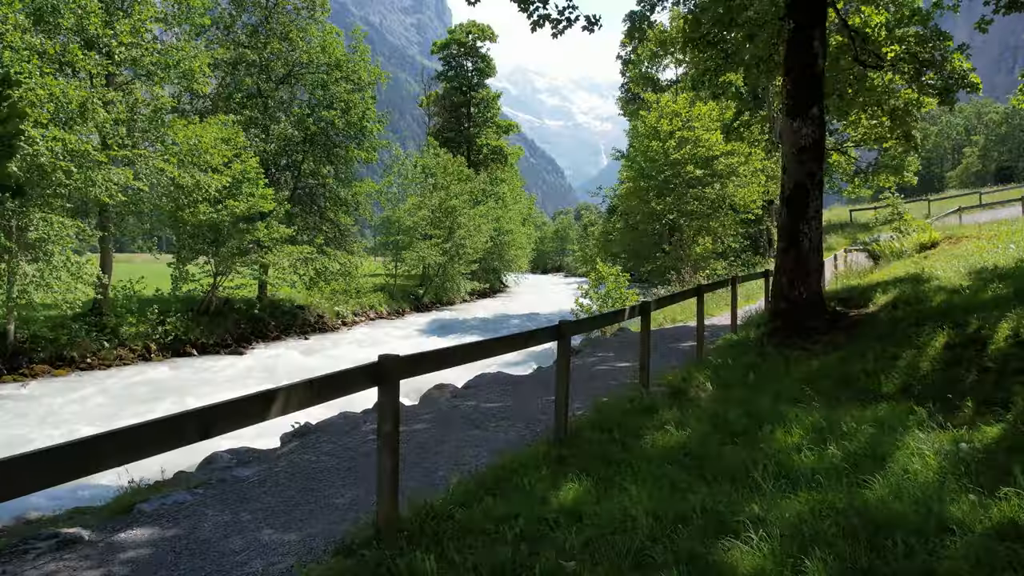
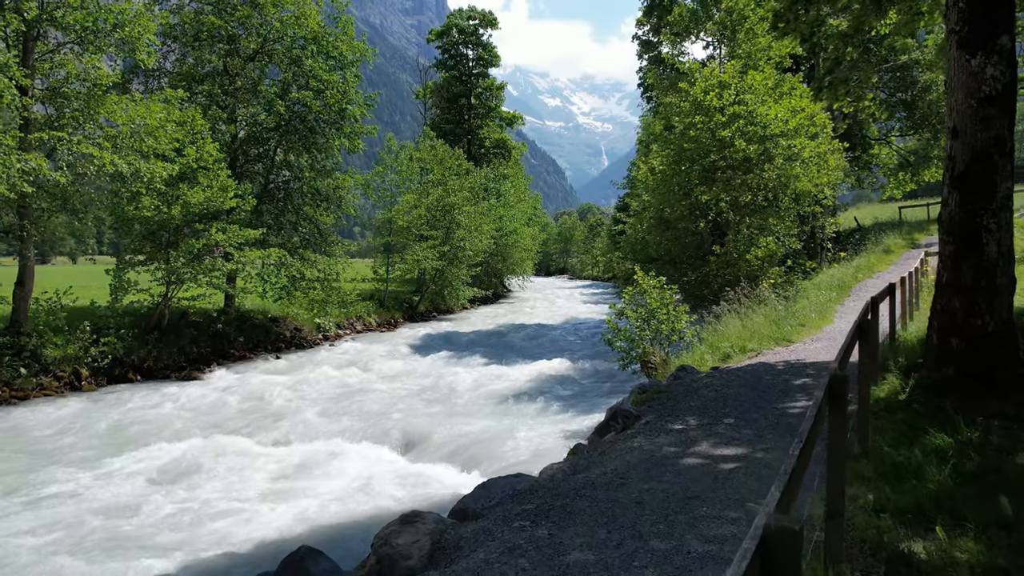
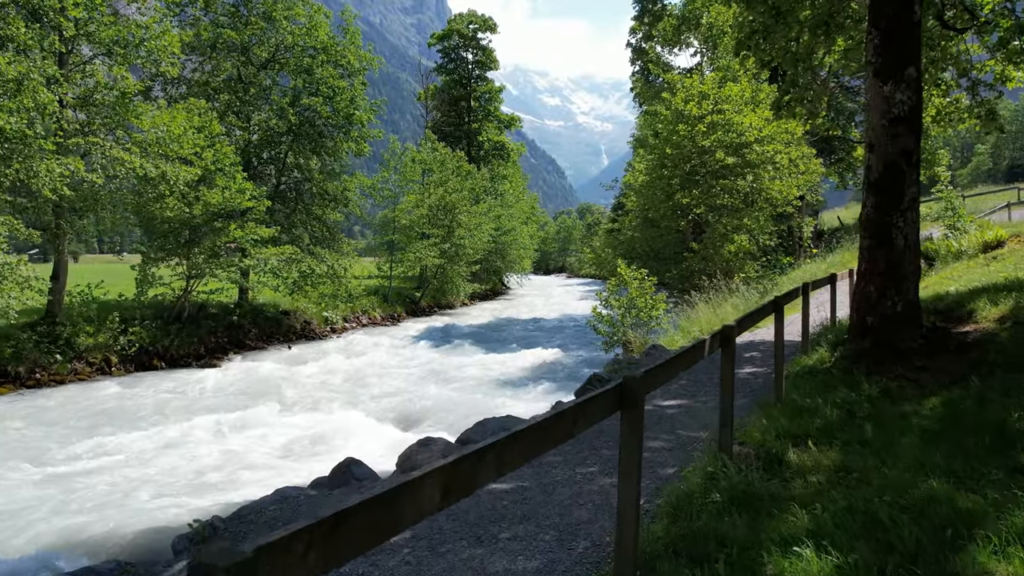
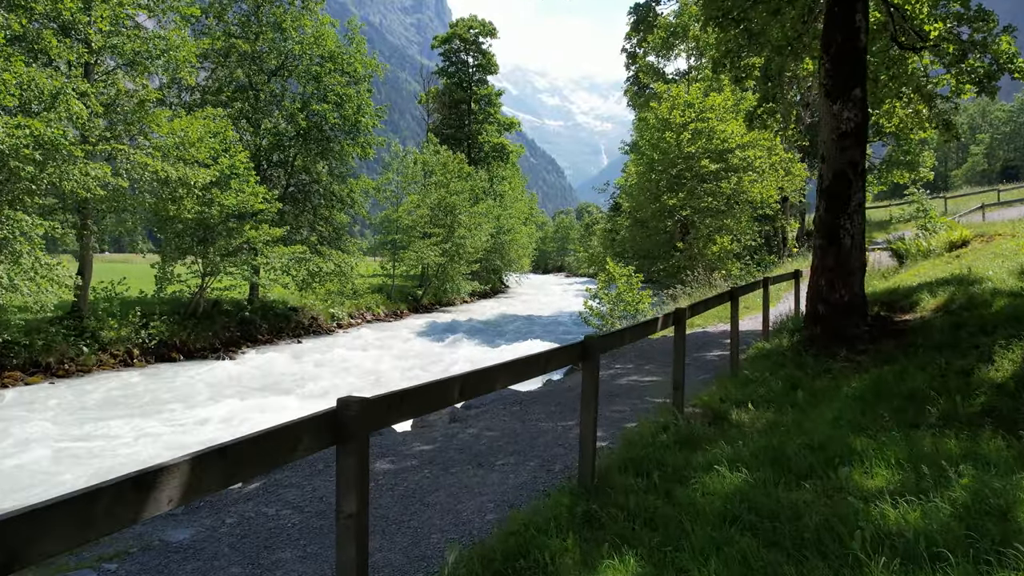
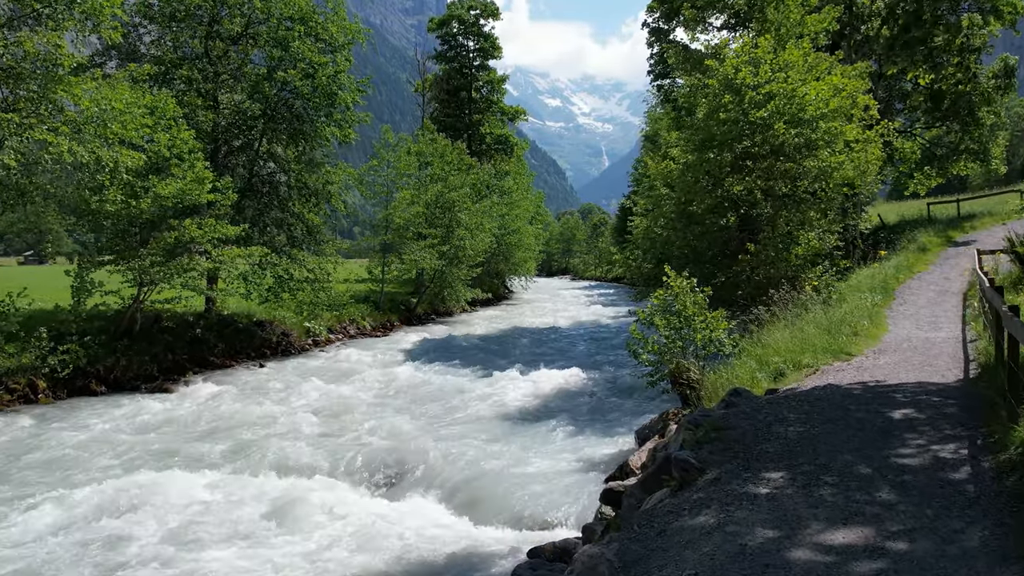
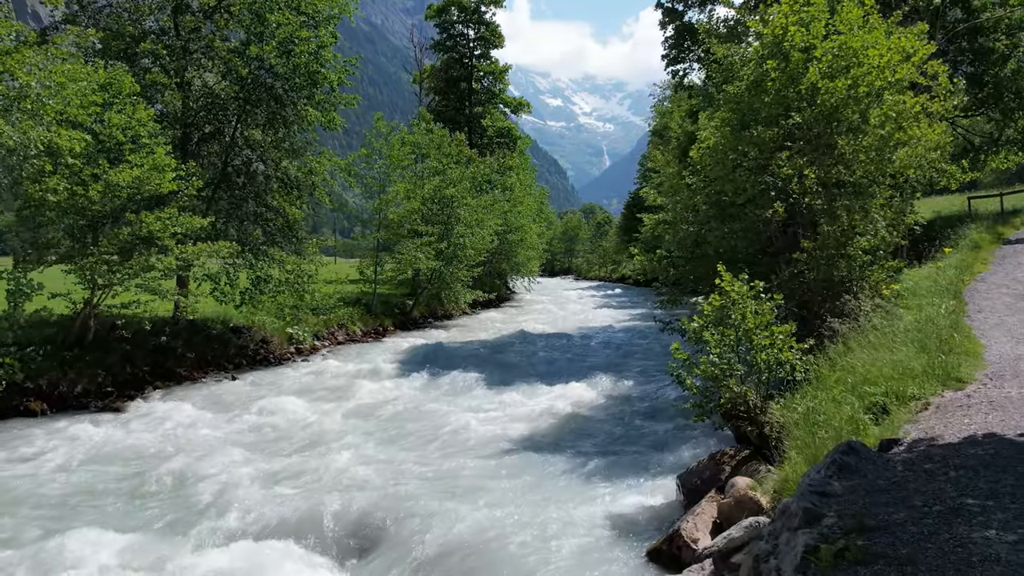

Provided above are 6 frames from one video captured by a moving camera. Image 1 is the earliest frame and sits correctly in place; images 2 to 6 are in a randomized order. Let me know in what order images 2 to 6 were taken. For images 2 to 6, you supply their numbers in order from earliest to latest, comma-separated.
4, 3, 2, 5, 6
